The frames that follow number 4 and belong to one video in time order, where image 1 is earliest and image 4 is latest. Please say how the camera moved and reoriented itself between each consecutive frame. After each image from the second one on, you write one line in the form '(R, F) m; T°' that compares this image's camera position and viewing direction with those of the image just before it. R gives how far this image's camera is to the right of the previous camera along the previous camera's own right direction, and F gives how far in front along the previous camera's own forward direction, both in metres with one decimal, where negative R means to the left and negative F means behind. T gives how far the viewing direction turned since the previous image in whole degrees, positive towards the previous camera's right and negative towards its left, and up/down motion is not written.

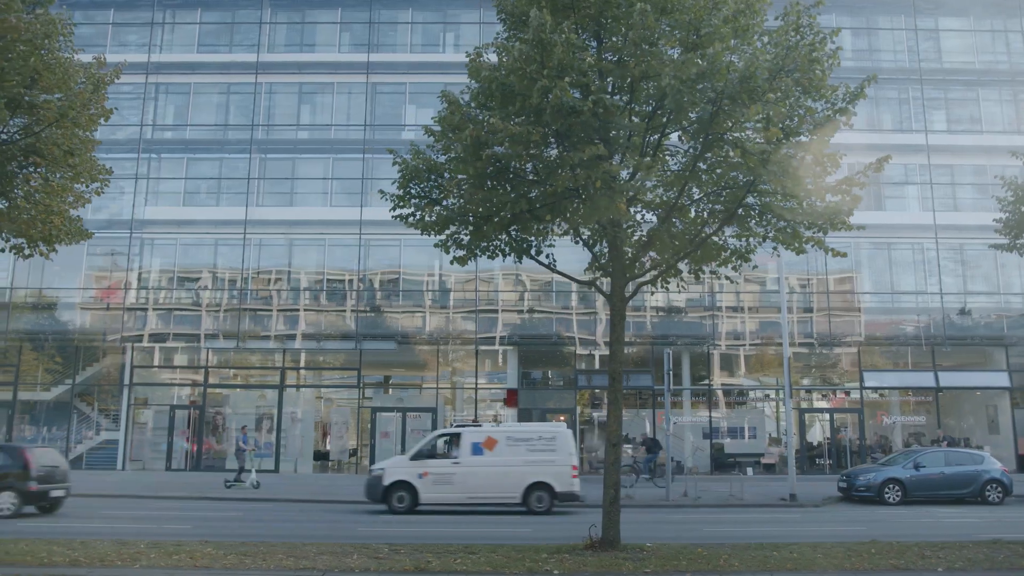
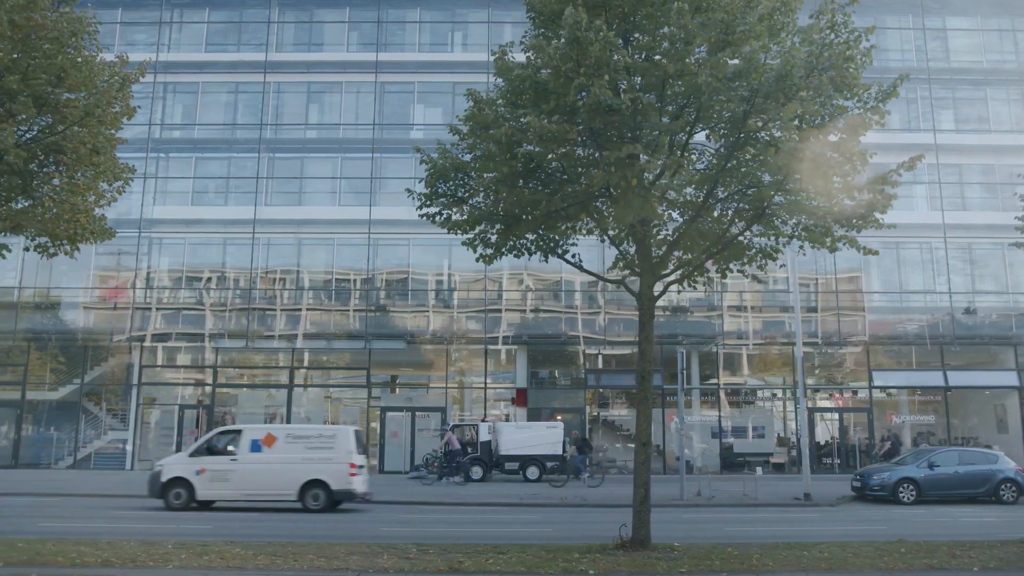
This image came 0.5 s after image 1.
(-0.4, 0.0) m; 0°
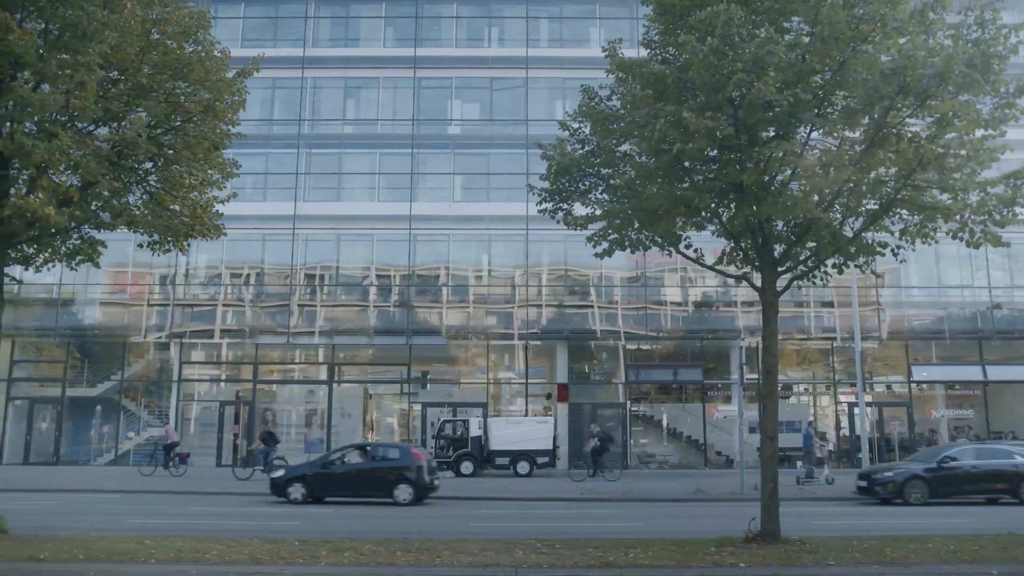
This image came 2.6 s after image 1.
(-1.7, 0.0) m; +1°
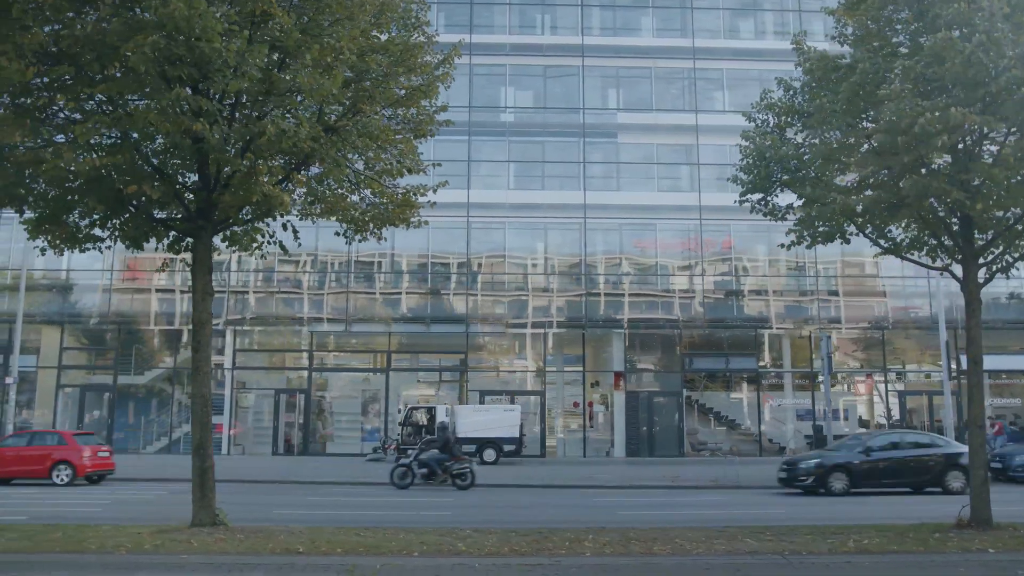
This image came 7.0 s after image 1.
(-3.2, +0.1) m; +2°
